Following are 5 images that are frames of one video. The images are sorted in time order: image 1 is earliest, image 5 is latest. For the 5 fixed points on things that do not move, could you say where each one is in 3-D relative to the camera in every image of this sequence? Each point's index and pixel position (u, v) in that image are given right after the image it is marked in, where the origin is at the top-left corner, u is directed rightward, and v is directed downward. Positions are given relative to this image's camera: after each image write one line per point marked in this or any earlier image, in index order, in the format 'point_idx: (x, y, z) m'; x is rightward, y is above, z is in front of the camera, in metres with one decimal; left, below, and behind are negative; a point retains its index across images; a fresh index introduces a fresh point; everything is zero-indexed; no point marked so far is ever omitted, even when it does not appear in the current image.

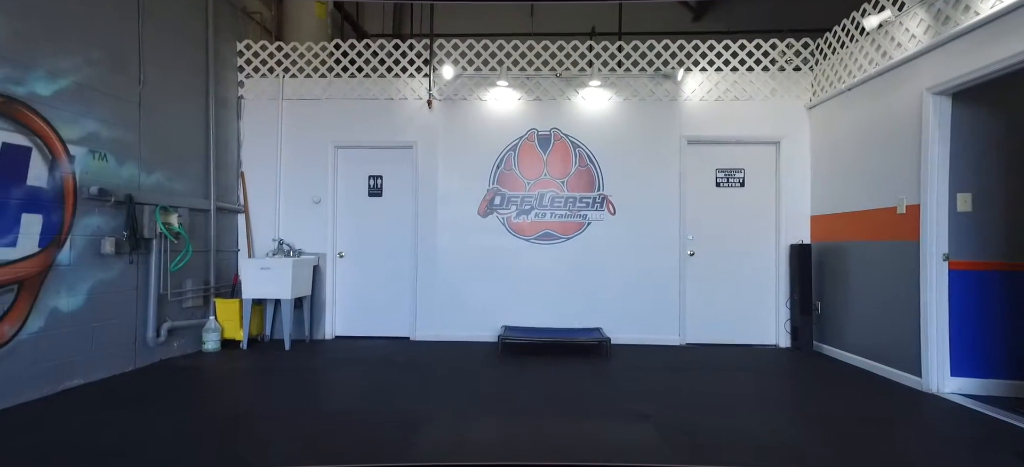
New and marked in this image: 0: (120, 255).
0: (-2.8, -0.2, +3.6) m
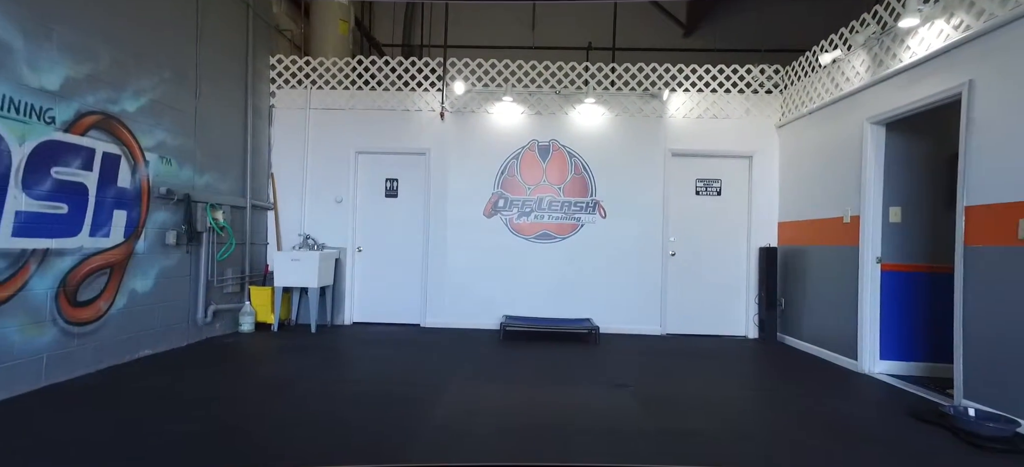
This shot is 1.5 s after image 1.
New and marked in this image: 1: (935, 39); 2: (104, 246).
0: (-2.8, -0.1, +4.2) m
1: (+2.9, +1.3, +3.4) m
2: (-2.8, -0.1, +3.4) m
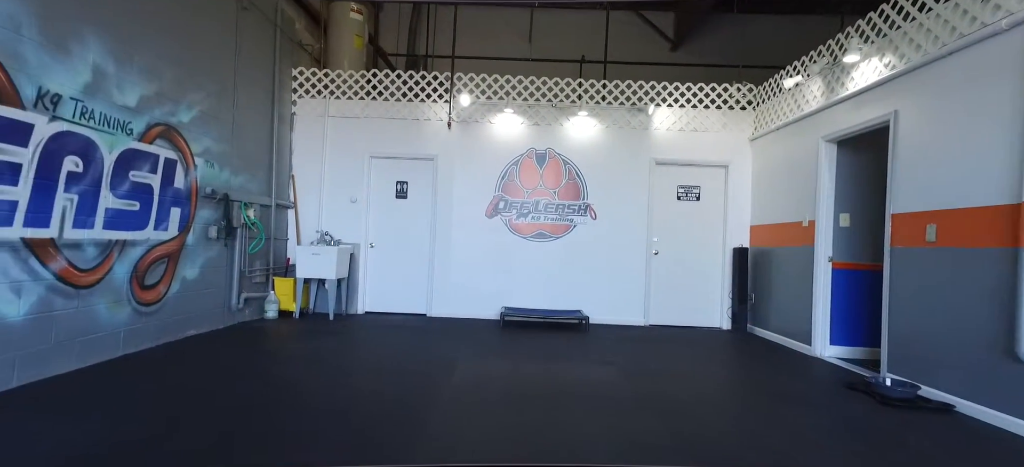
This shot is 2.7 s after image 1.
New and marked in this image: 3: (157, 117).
0: (-2.8, -0.1, +4.8) m
1: (+2.9, +1.3, +4.1) m
2: (-2.8, 0.0, +3.9) m
3: (-2.7, +0.9, +3.8) m
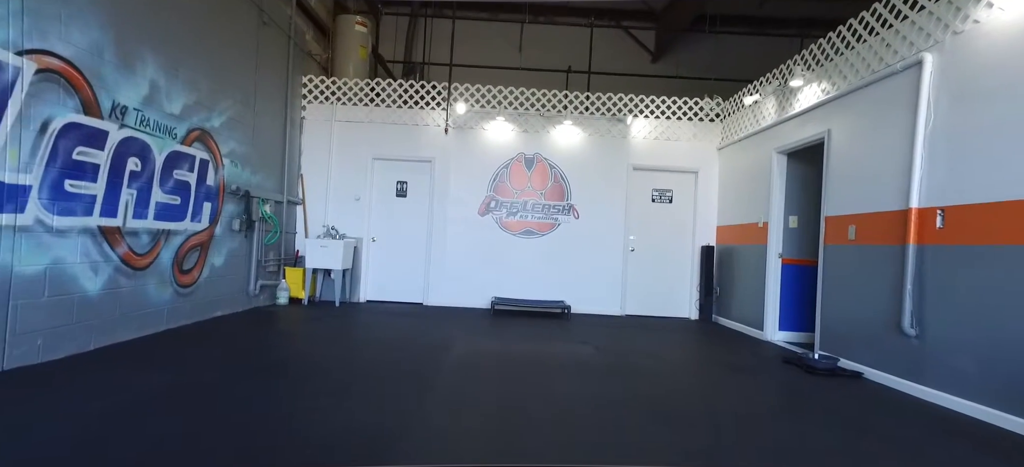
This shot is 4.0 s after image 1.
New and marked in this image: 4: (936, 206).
0: (-2.9, 0.0, +5.3) m
1: (+2.9, +1.3, +4.8) m
2: (-2.8, 0.0, +4.5) m
3: (-2.8, +1.0, +4.3) m
4: (+2.8, +0.2, +3.3) m
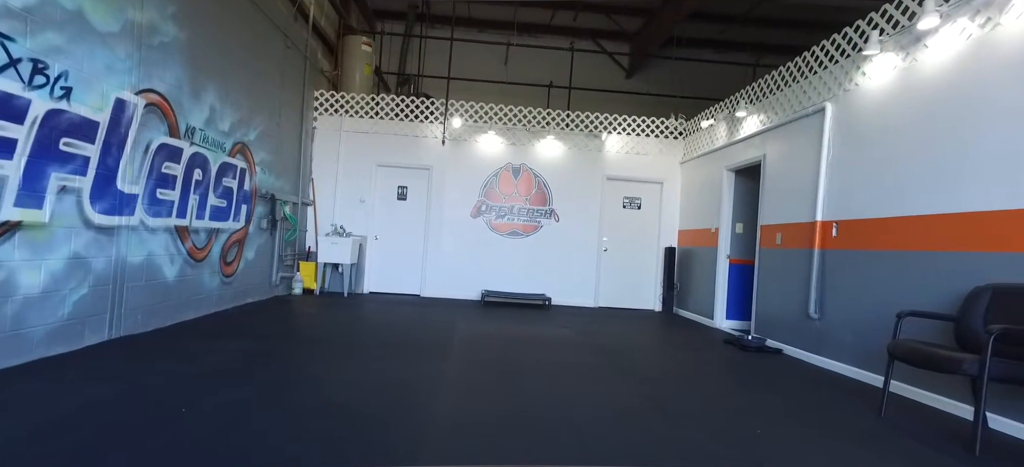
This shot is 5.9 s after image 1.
0: (-3.0, 0.0, +6.1) m
1: (+2.8, +1.3, +5.8) m
2: (-2.9, +0.1, +5.3) m
3: (-2.8, +1.0, +5.1) m
4: (+2.8, +0.1, +4.3) m
